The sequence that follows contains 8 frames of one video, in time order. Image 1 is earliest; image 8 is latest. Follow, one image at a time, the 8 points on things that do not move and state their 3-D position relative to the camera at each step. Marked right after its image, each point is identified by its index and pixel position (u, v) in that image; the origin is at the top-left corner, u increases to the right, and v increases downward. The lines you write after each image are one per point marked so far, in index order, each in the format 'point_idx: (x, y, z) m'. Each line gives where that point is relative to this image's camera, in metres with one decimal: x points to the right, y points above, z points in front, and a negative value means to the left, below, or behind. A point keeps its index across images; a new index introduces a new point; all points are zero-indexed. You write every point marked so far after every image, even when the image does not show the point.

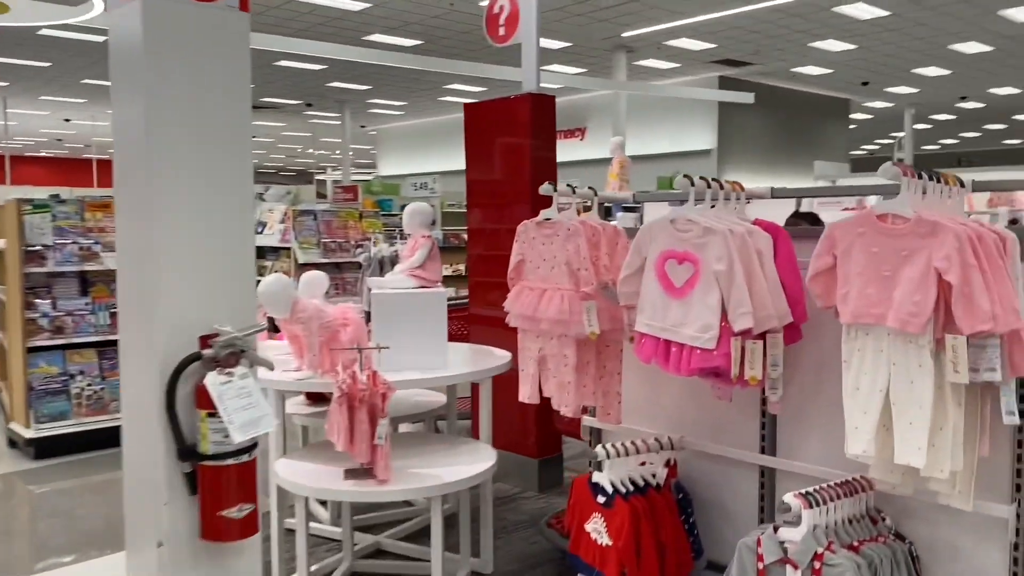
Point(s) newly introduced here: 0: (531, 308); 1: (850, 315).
0: (+0.1, -0.1, +2.8) m
1: (+0.8, -0.1, +2.0) m
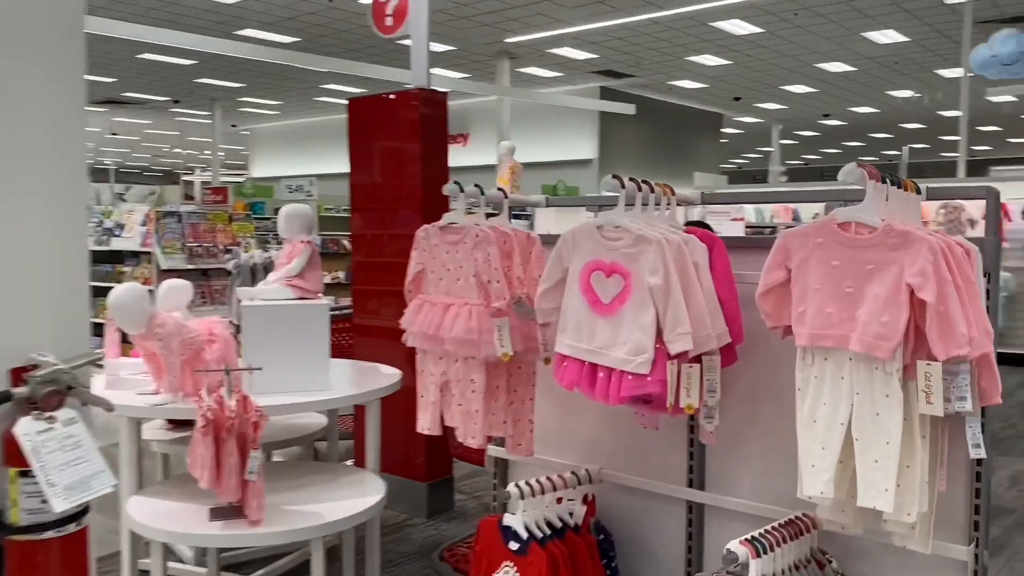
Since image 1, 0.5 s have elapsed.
0: (-0.2, -0.1, +2.4) m
1: (+0.6, -0.1, +1.8) m
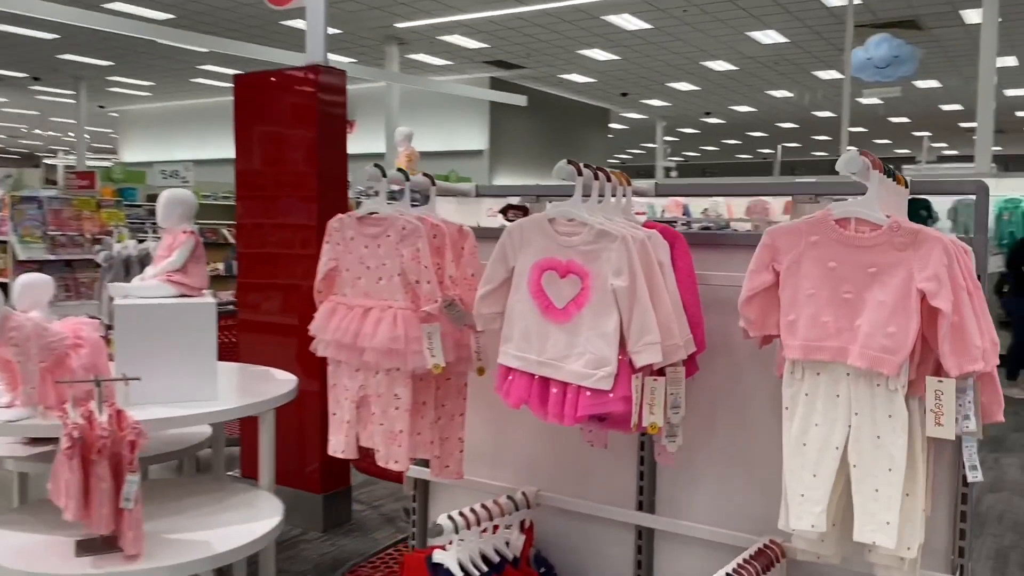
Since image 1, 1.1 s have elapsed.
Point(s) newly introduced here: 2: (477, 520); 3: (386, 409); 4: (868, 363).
0: (-0.4, -0.1, +2.1) m
1: (+0.5, -0.1, +1.5) m
2: (-0.1, -0.5, +2.0) m
3: (-0.3, -0.3, +2.1) m
4: (+0.6, -0.1, +1.5) m
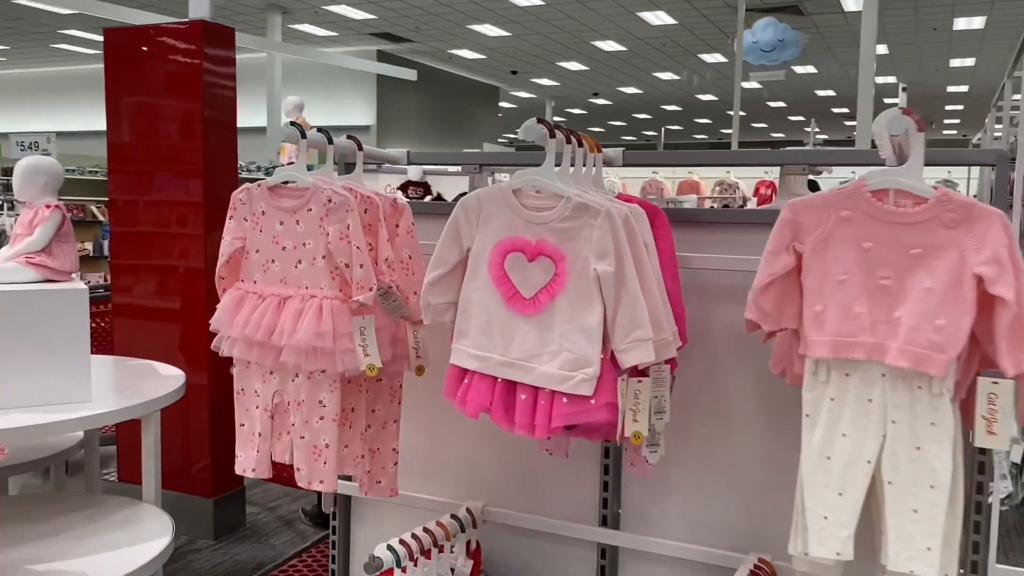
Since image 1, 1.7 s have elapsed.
0: (-0.5, -0.1, +1.7) m
1: (+0.5, -0.1, +1.3) m
2: (-0.2, -0.5, +1.7) m
3: (-0.4, -0.3, +1.7) m
4: (+0.5, -0.1, +1.2) m
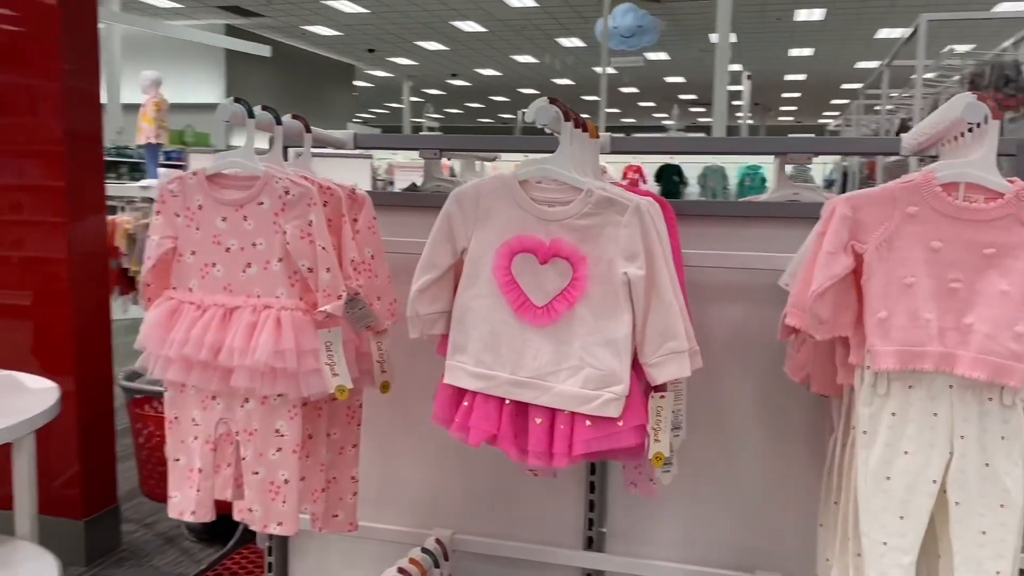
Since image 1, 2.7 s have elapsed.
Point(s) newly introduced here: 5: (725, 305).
0: (-0.5, -0.1, +1.4) m
1: (+0.5, -0.1, +1.2) m
2: (-0.2, -0.5, +1.5) m
3: (-0.4, -0.3, +1.5) m
4: (+0.6, -0.1, +1.1) m
5: (+0.4, 0.0, +1.6) m
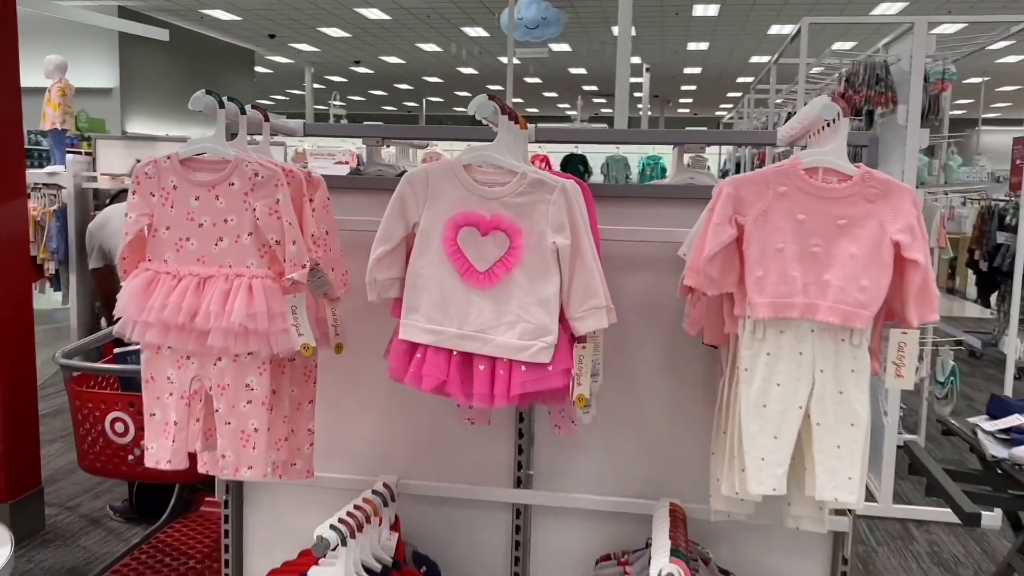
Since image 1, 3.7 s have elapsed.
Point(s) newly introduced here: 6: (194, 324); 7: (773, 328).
0: (-0.6, 0.0, +1.6) m
1: (+0.4, 0.0, +1.4) m
2: (-0.3, -0.5, +1.7) m
3: (-0.5, -0.2, +1.7) m
4: (+0.5, 0.0, +1.4) m
5: (+0.2, 0.0, +1.8) m
6: (-0.6, -0.1, +1.6) m
7: (+0.4, -0.1, +1.5) m
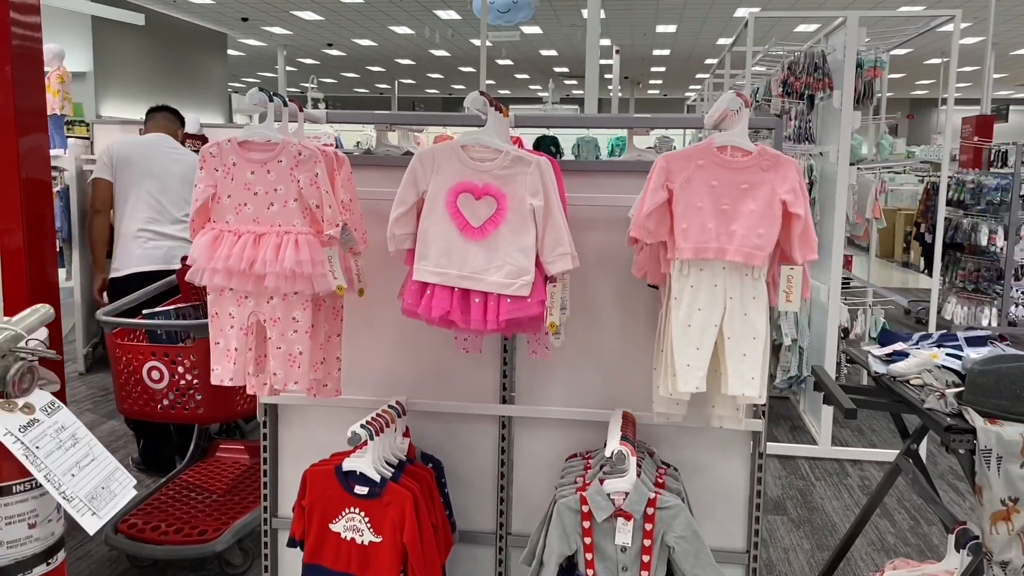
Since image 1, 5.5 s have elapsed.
0: (-0.6, +0.1, +2.1) m
1: (+0.4, +0.1, +1.9) m
2: (-0.3, -0.3, +2.2) m
3: (-0.5, -0.1, +2.1) m
4: (+0.5, +0.1, +1.9) m
5: (+0.2, +0.1, +2.3) m
6: (-0.6, 0.0, +2.1) m
7: (+0.4, 0.0, +2.0) m
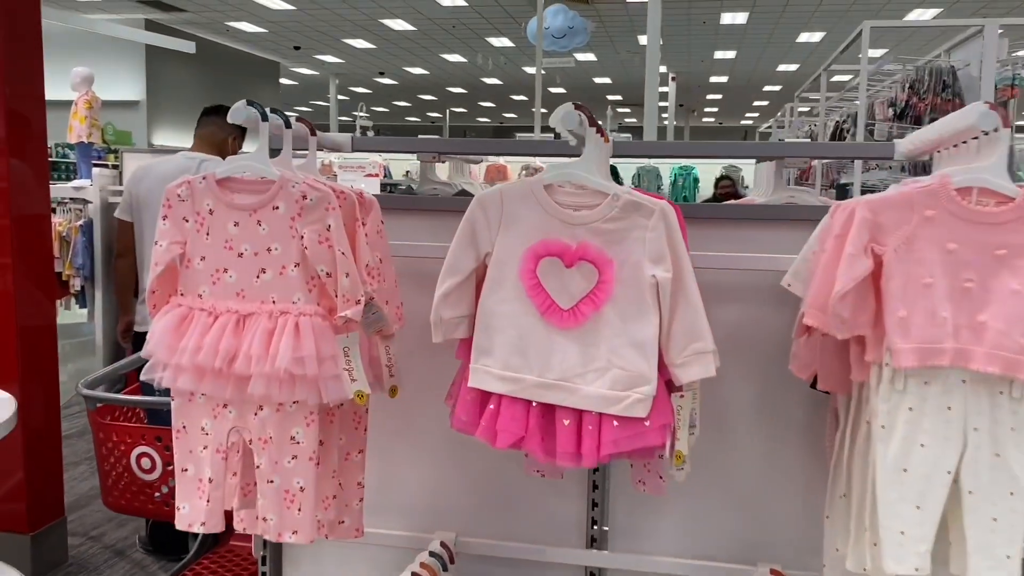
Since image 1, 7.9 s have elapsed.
0: (-0.5, -0.1, +1.4) m
1: (+0.5, -0.1, +1.2) m
2: (-0.2, -0.5, +1.5) m
3: (-0.4, -0.3, +1.4) m
4: (+0.7, -0.1, +1.2) m
5: (+0.4, 0.0, +1.6) m
6: (-0.4, -0.1, +1.4) m
7: (+0.6, -0.1, +1.3) m
